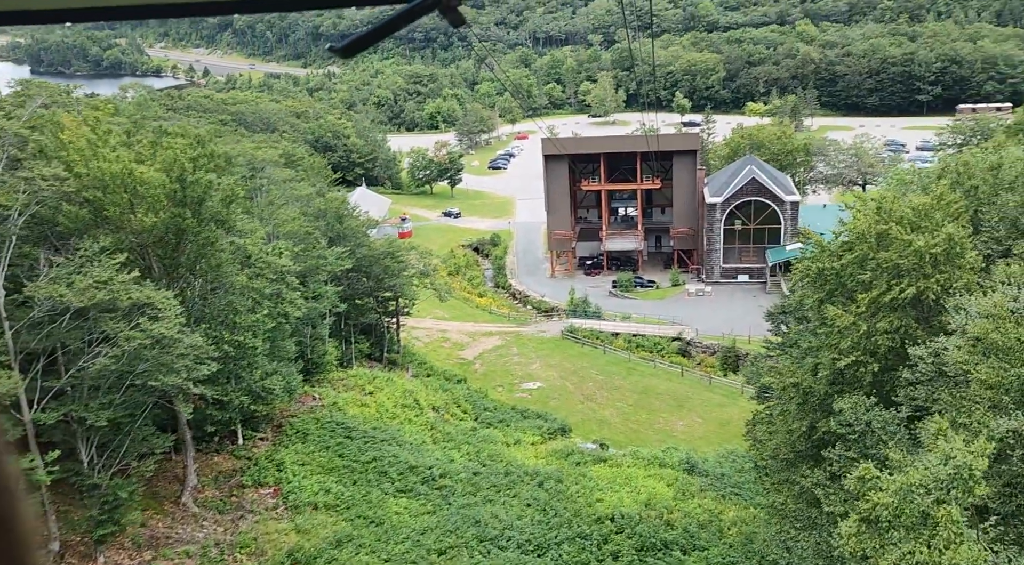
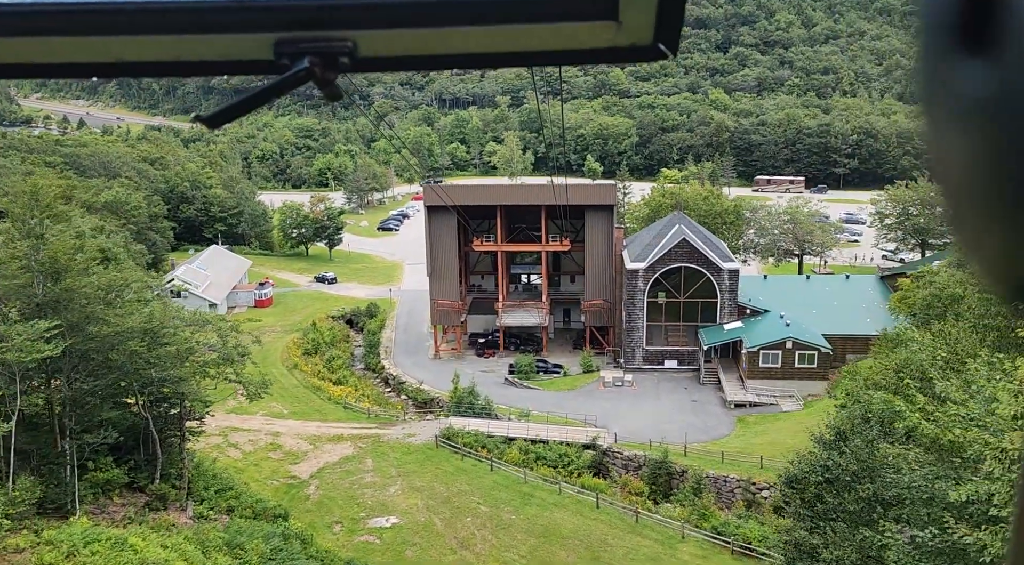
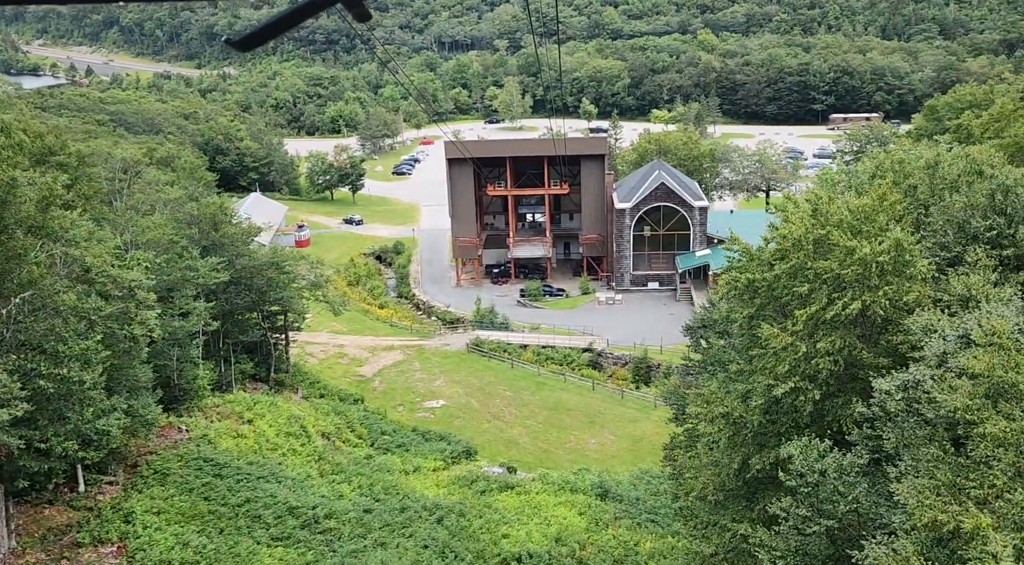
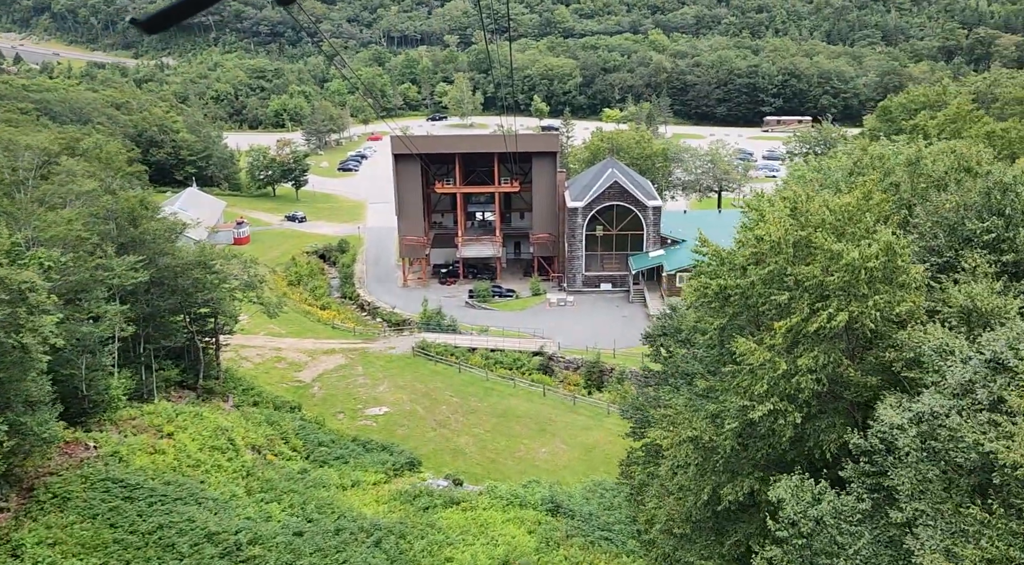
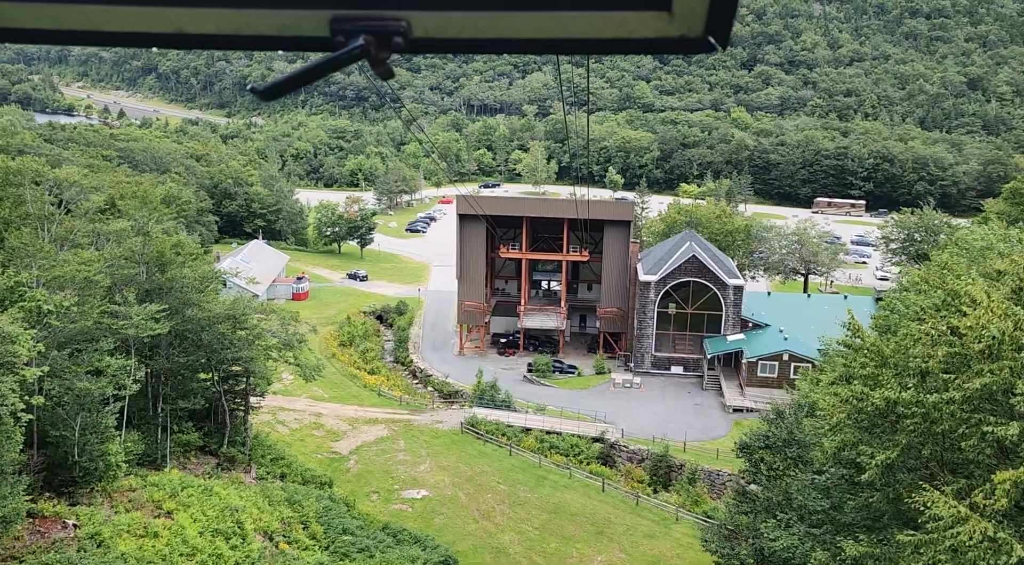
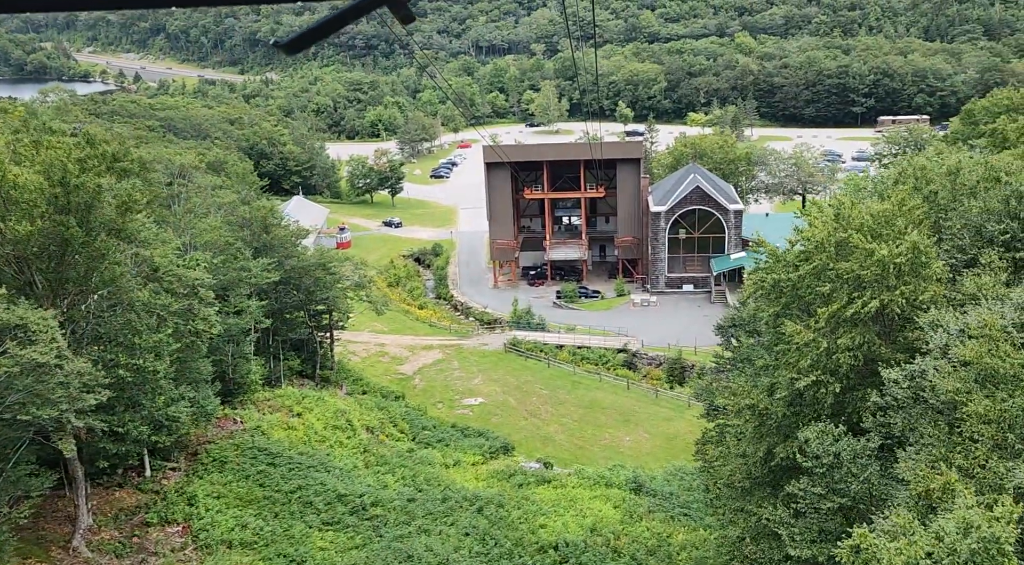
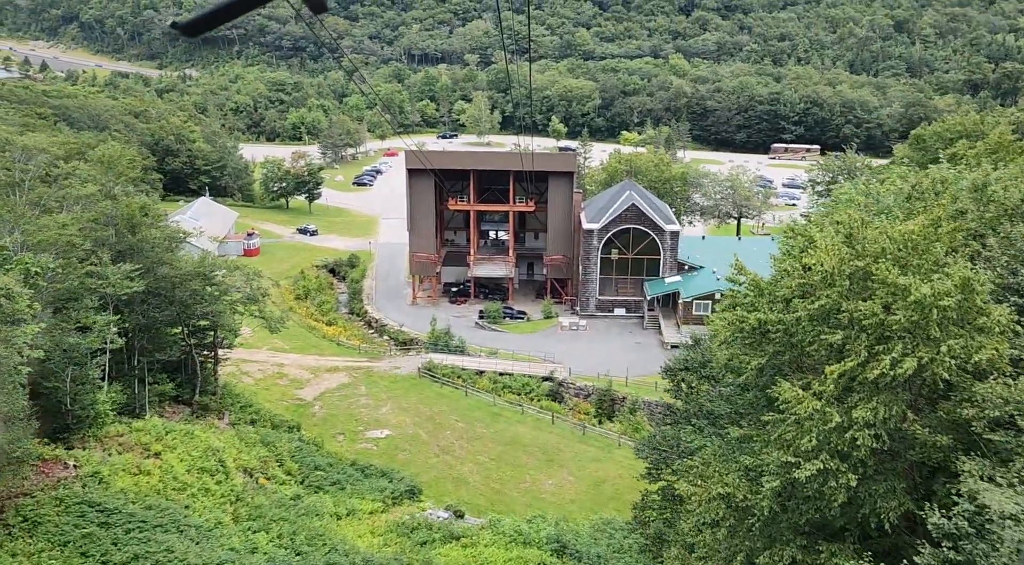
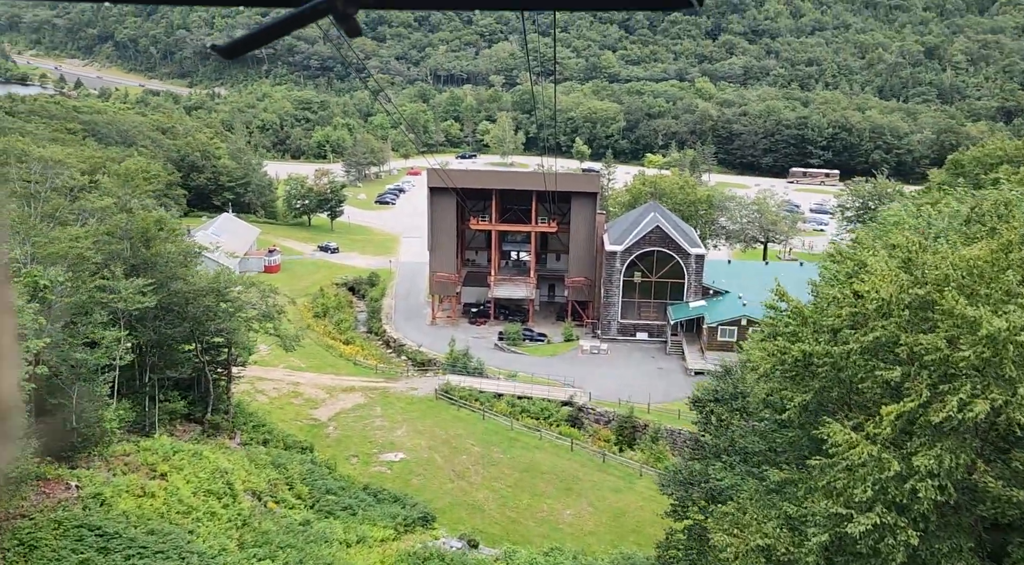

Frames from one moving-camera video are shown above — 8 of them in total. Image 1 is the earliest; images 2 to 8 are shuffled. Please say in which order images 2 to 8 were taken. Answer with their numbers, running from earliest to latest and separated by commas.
6, 3, 4, 7, 8, 5, 2
